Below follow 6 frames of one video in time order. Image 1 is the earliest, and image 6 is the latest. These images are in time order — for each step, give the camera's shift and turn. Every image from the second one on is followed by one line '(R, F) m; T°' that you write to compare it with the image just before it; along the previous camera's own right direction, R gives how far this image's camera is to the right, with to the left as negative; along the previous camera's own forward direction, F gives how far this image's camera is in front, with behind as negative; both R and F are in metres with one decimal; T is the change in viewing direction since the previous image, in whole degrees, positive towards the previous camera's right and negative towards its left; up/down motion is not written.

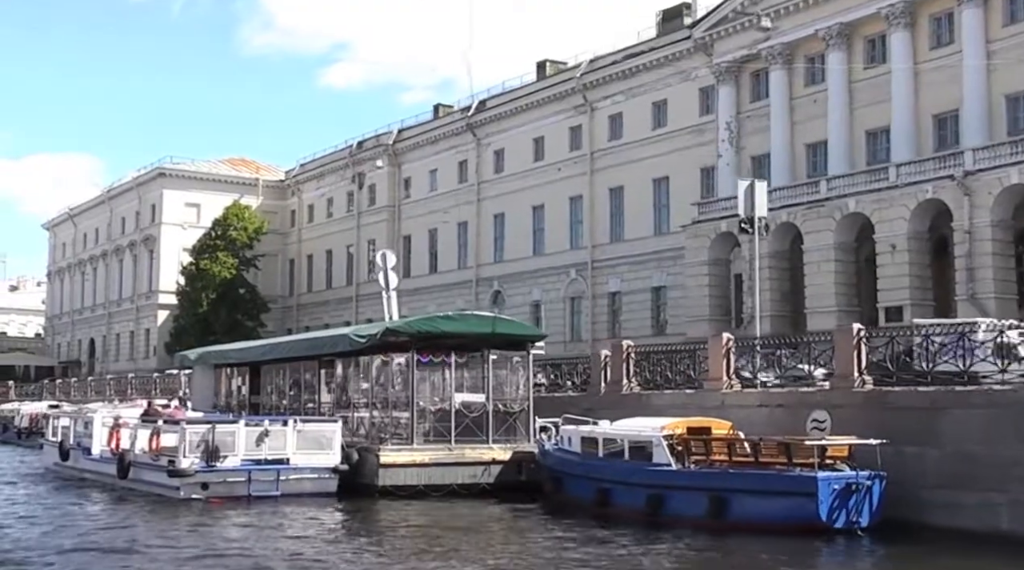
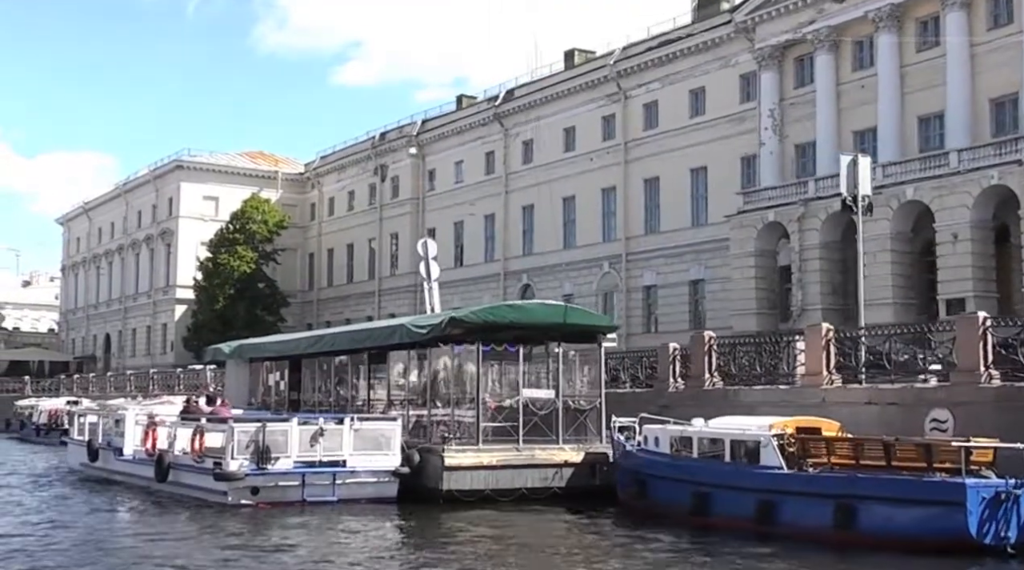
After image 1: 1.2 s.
(-0.9, +1.5) m; 0°
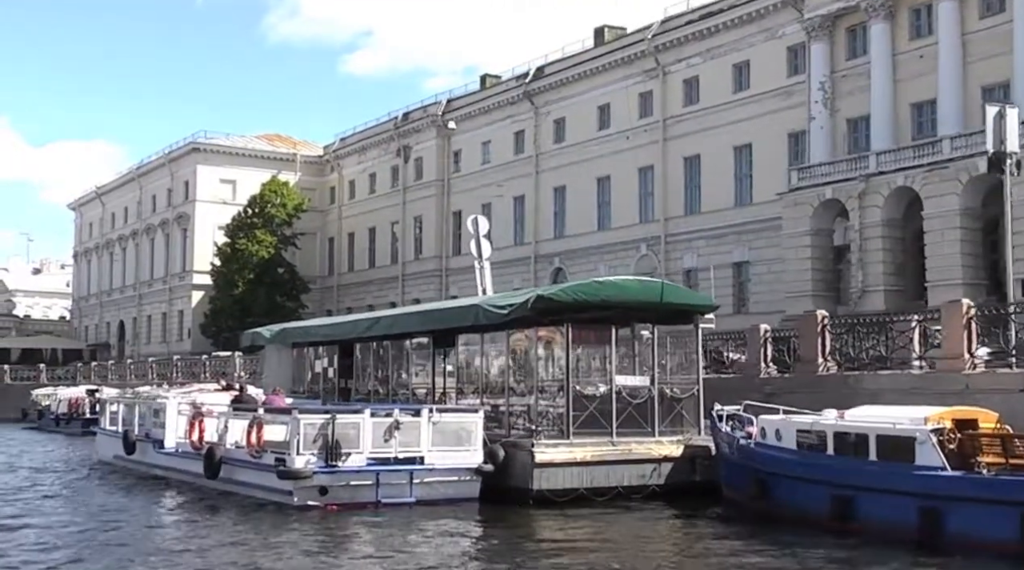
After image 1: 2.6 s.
(-1.1, +1.8) m; 0°
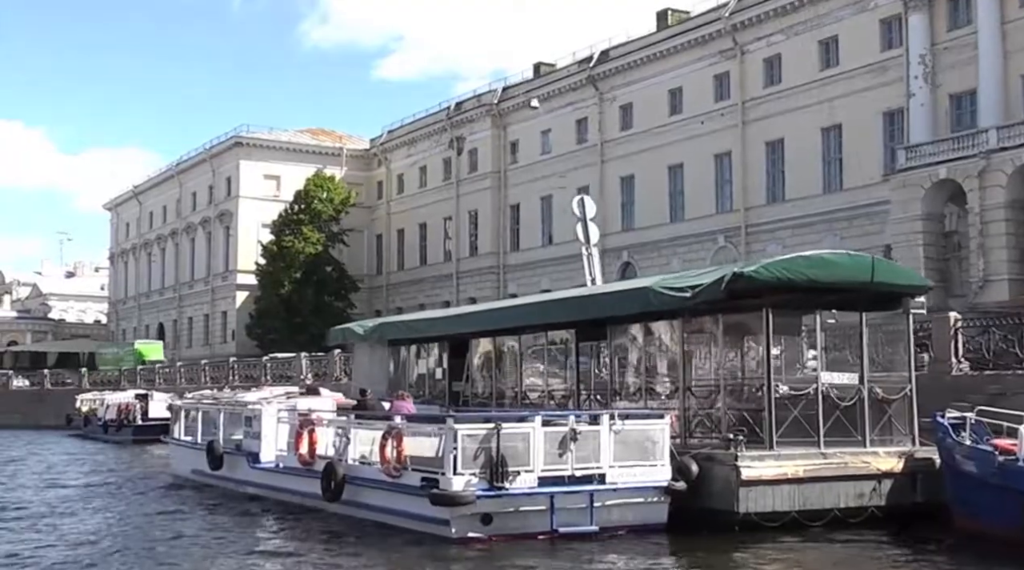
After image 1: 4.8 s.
(-1.6, +2.6) m; -1°
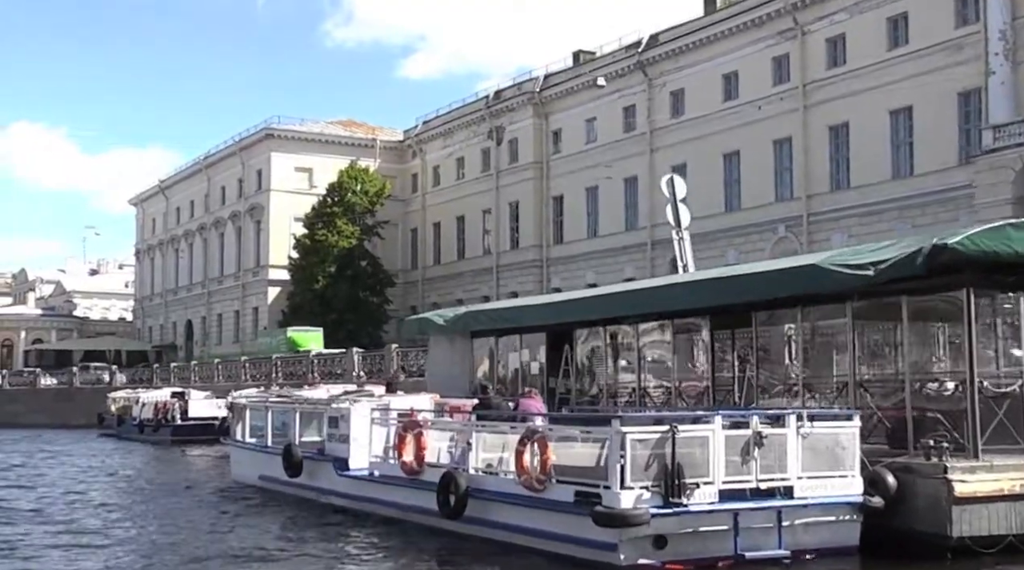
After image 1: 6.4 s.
(-1.2, +1.8) m; -1°
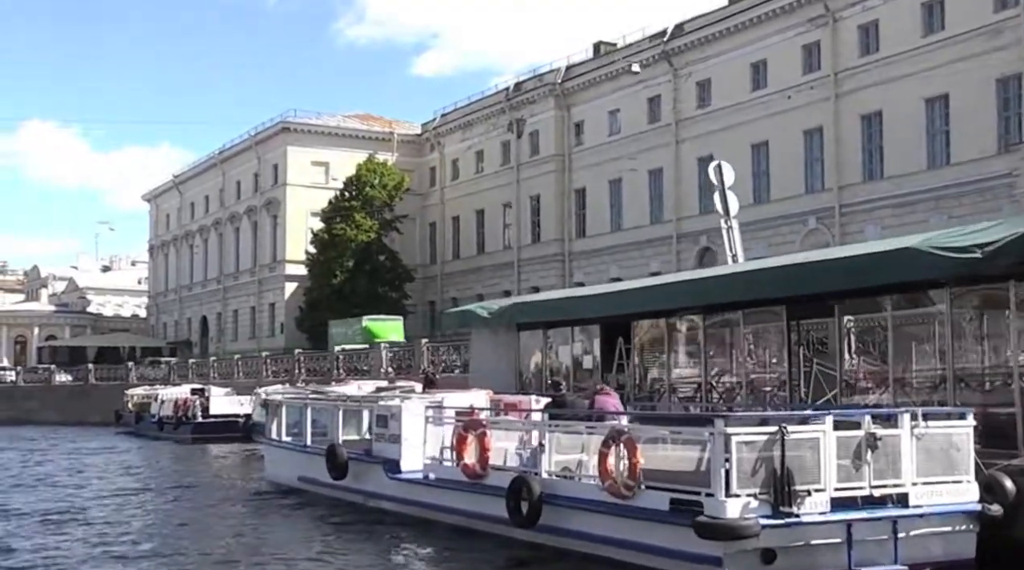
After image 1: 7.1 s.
(-0.5, +0.8) m; 0°
